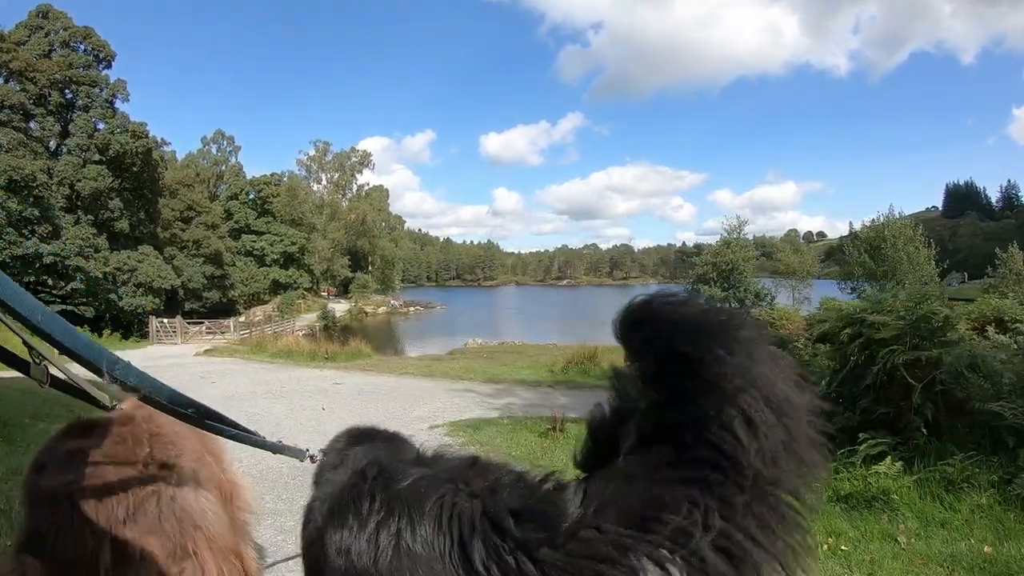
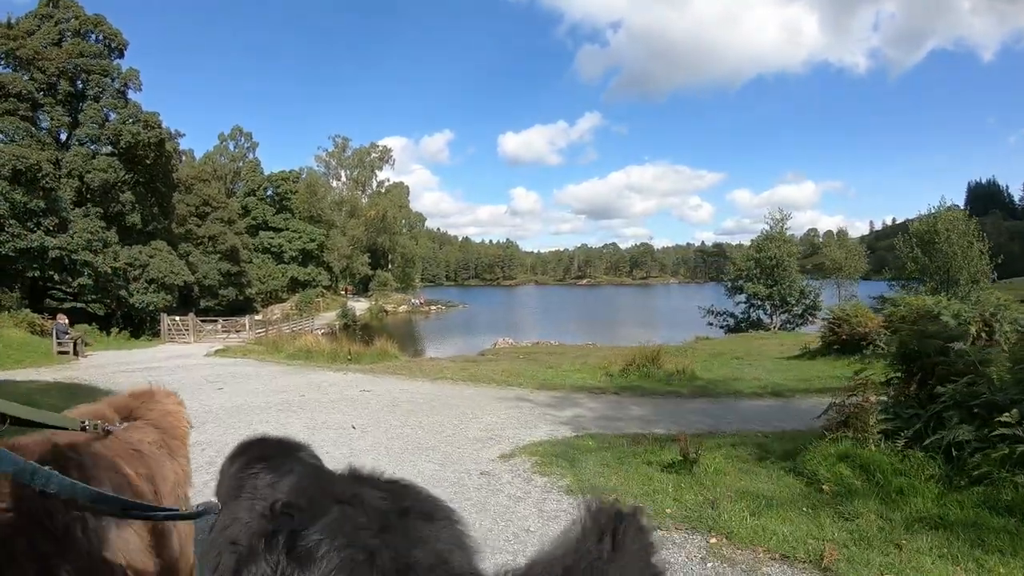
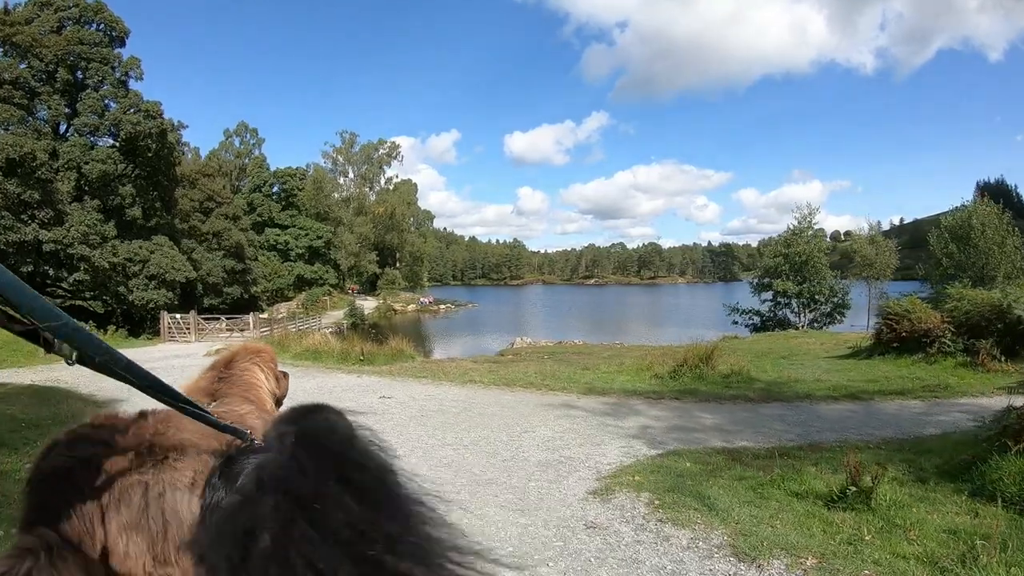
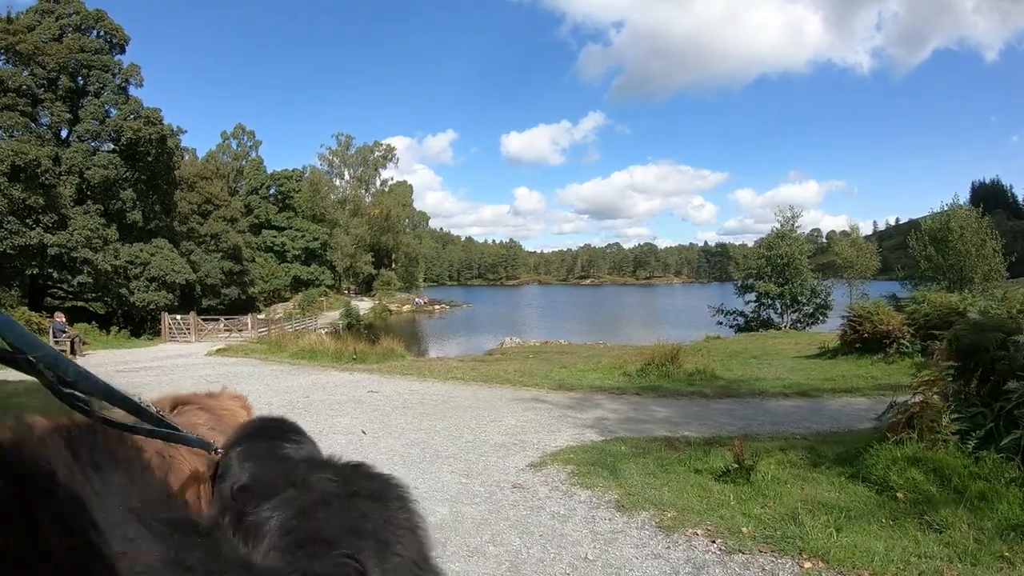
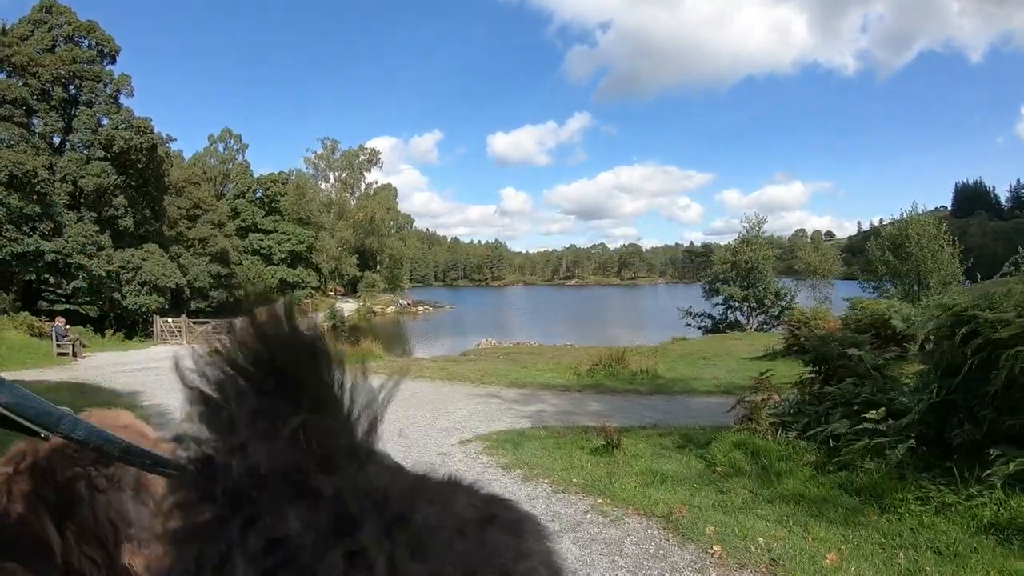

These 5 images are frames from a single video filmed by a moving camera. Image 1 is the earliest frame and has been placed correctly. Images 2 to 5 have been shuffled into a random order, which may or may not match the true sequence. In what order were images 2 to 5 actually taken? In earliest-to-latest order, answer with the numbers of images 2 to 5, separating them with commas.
5, 2, 4, 3
